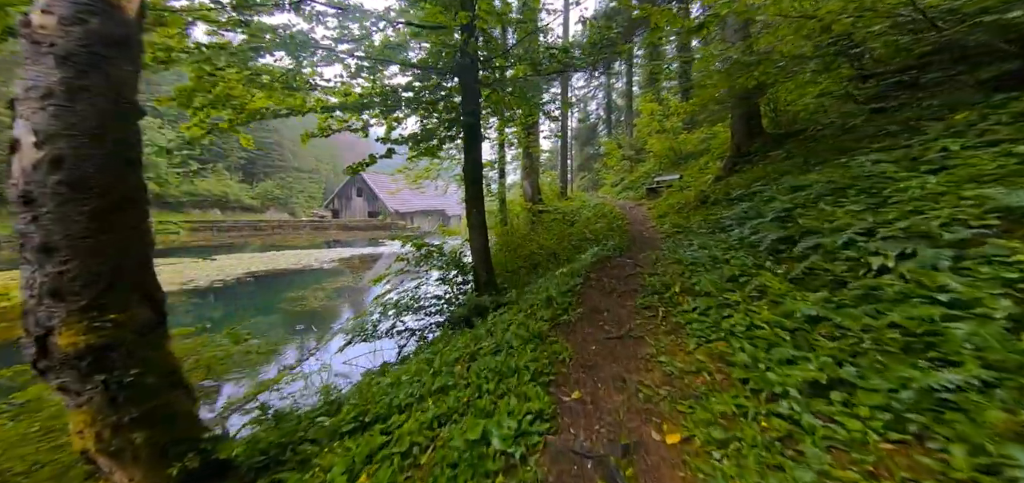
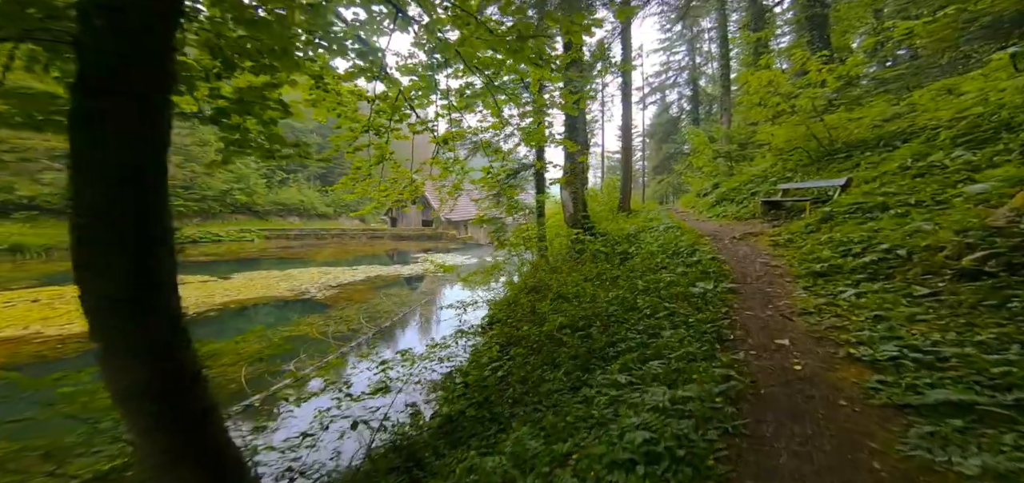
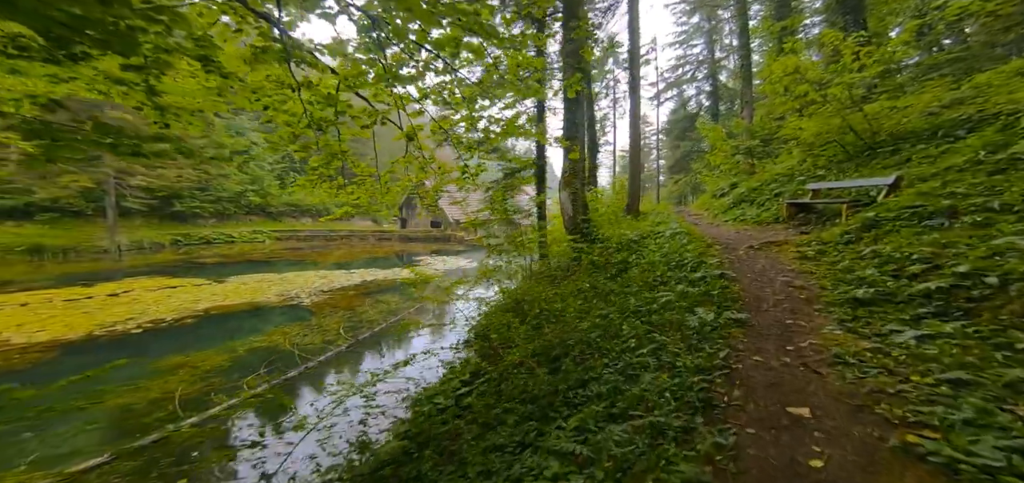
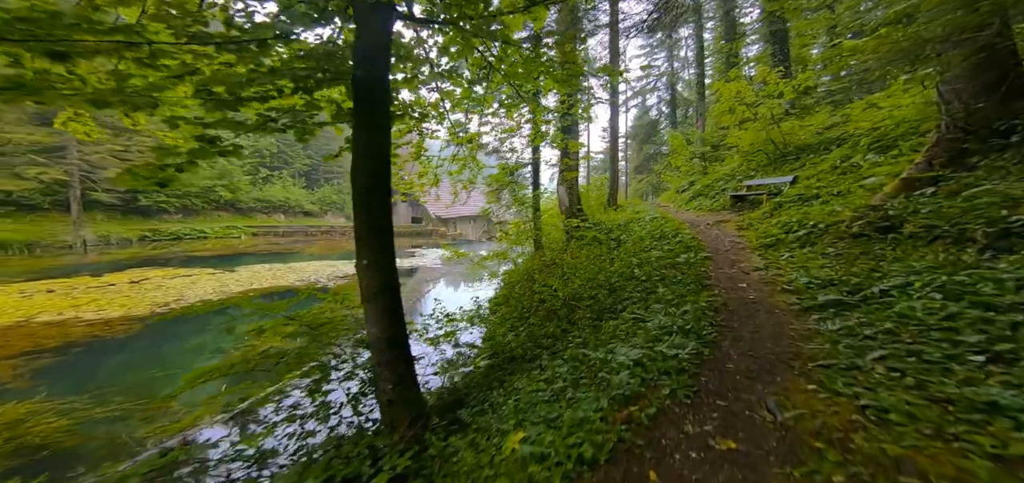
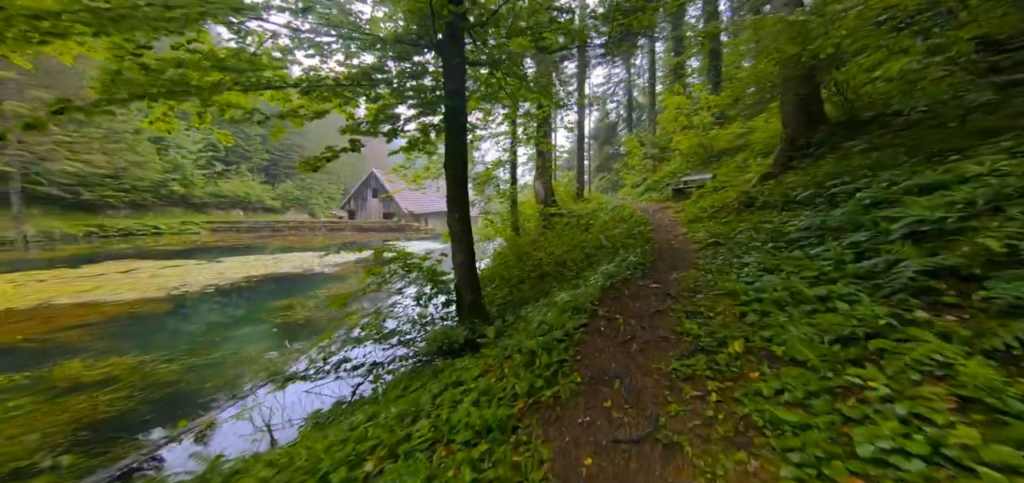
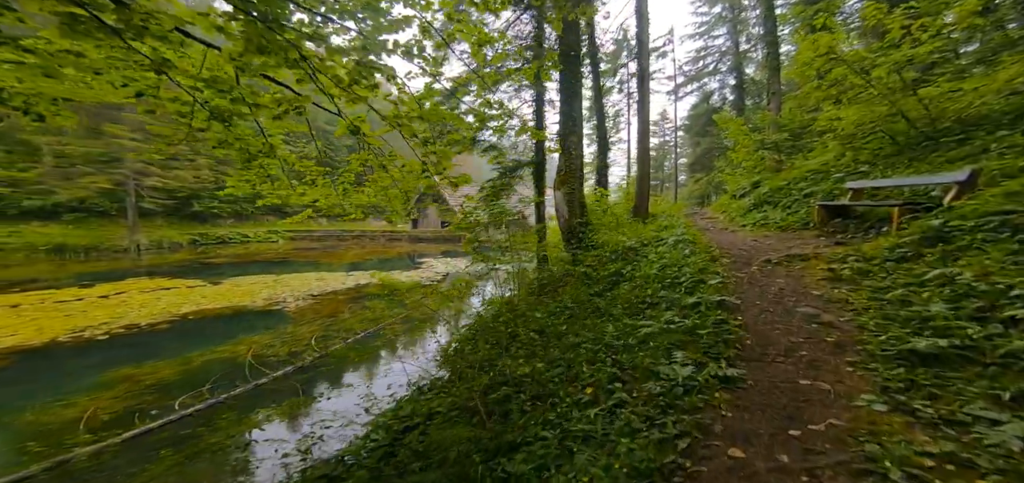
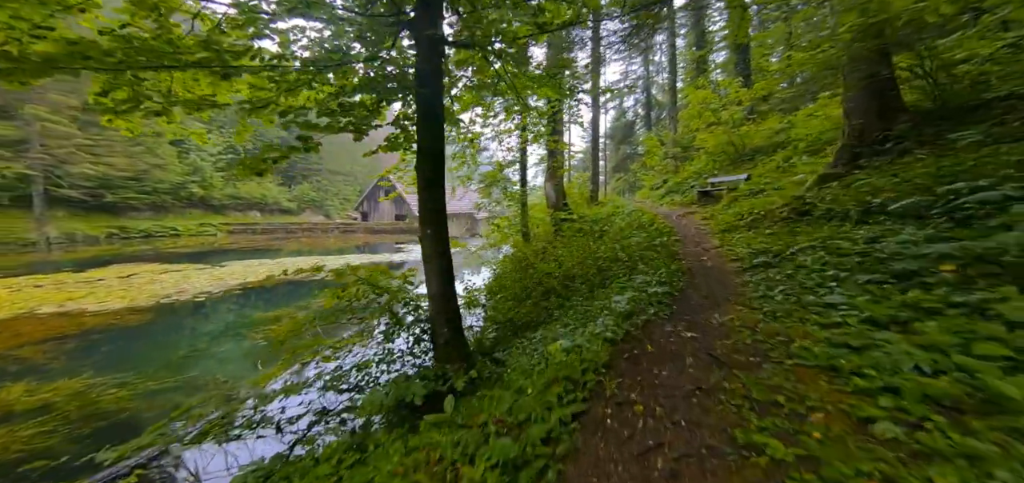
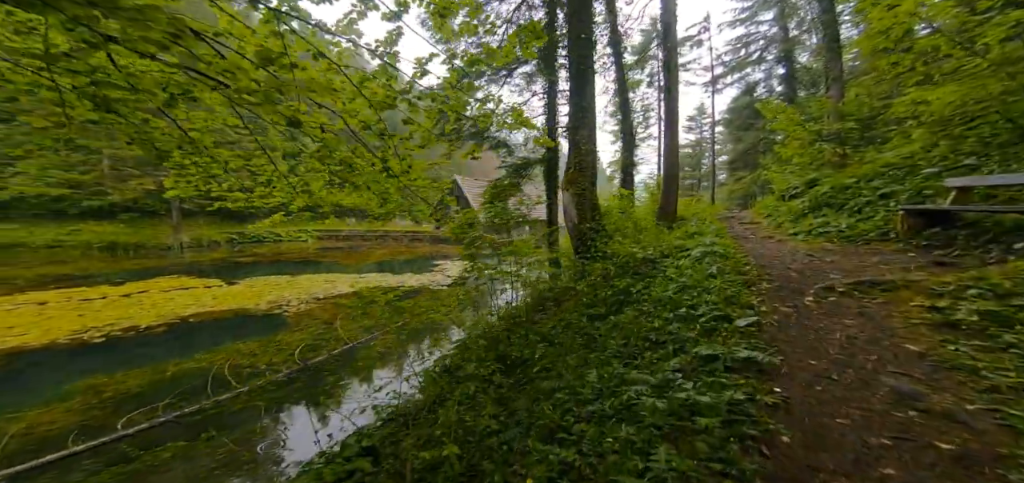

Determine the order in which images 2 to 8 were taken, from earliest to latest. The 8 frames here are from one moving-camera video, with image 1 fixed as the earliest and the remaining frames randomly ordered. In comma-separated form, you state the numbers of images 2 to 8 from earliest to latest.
5, 7, 4, 2, 3, 6, 8
